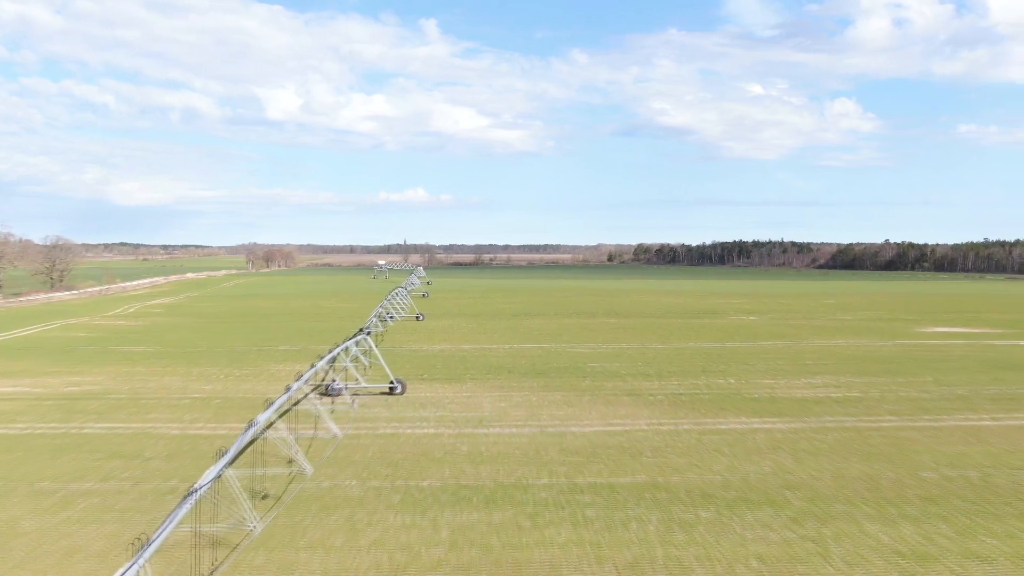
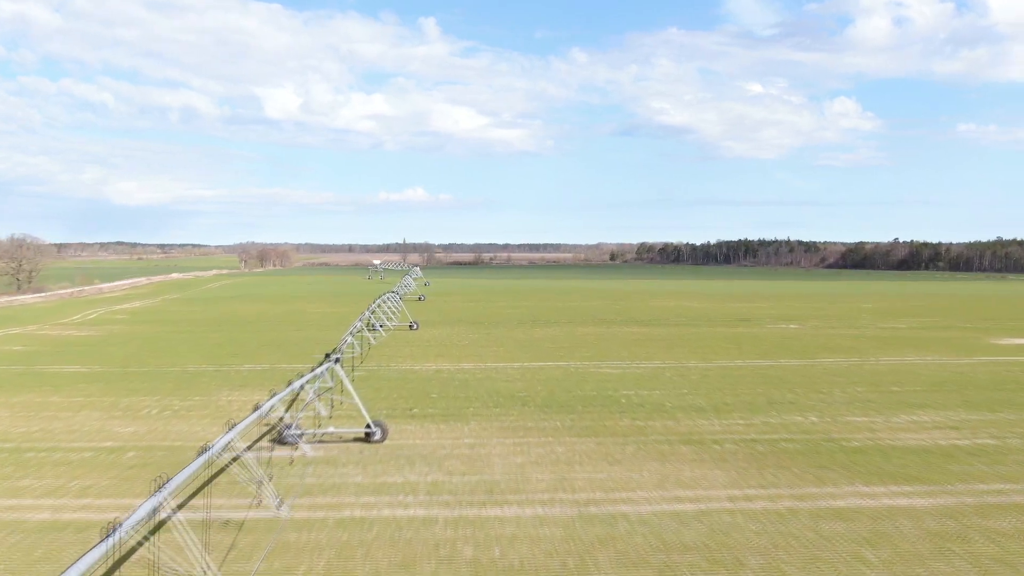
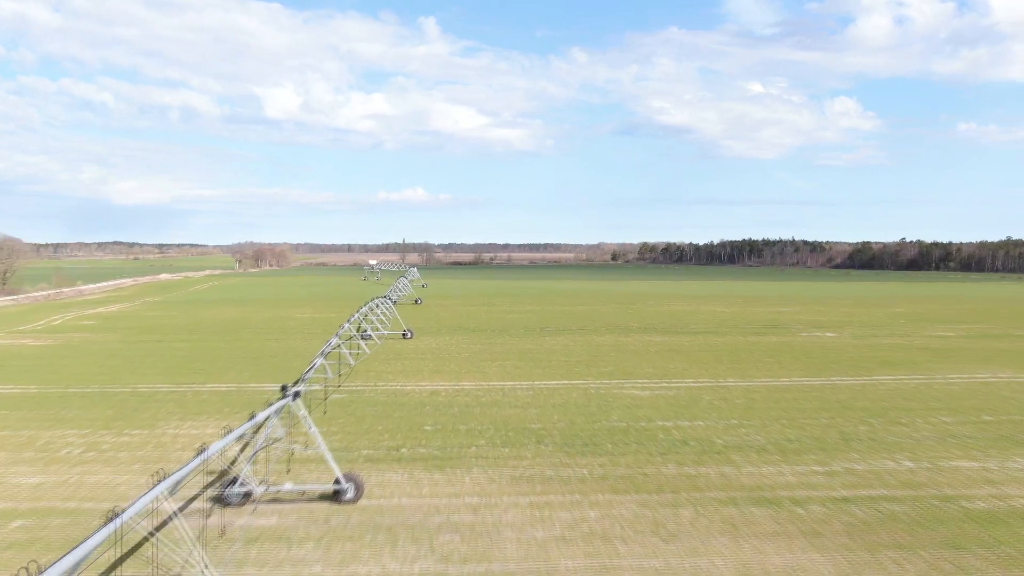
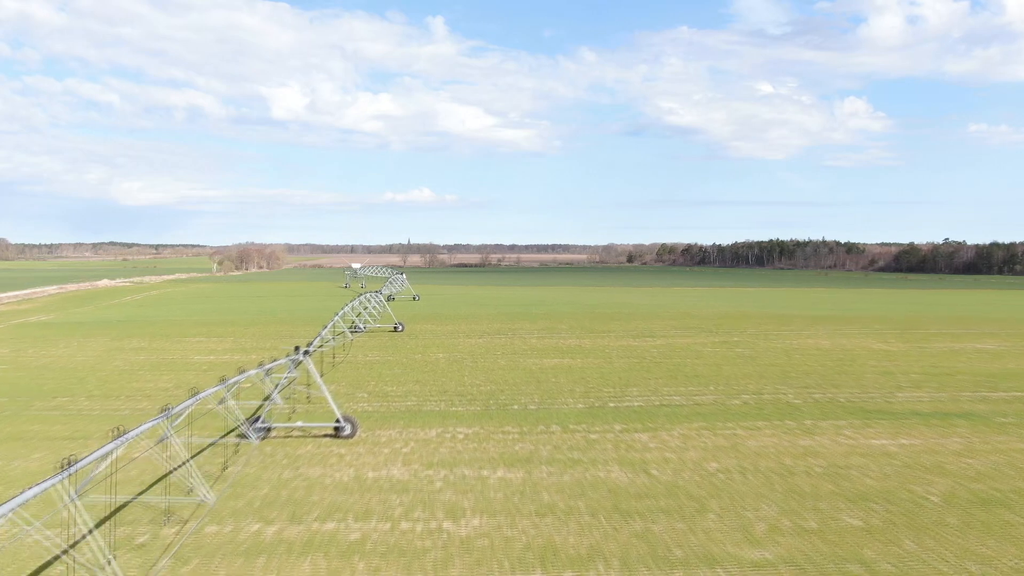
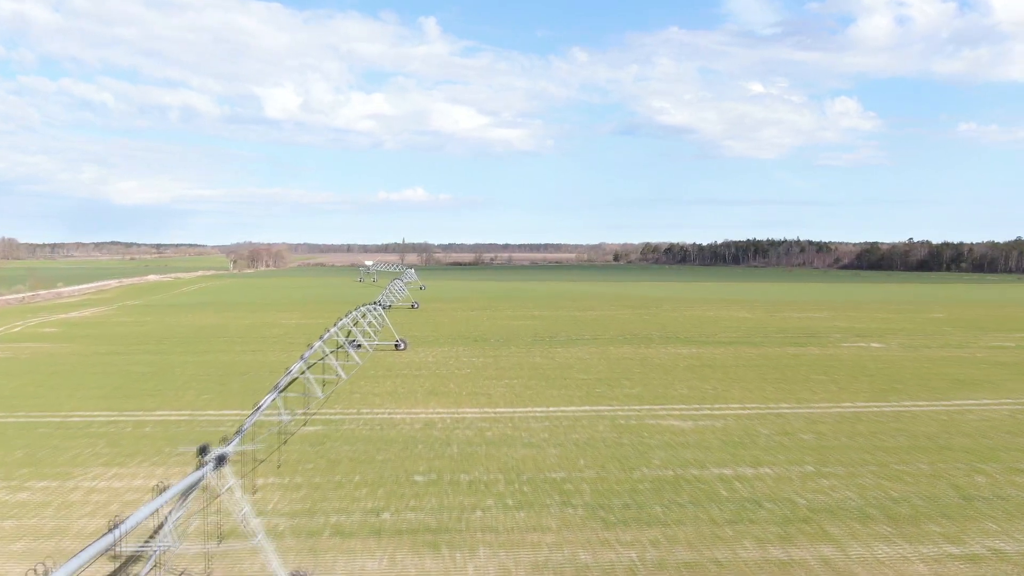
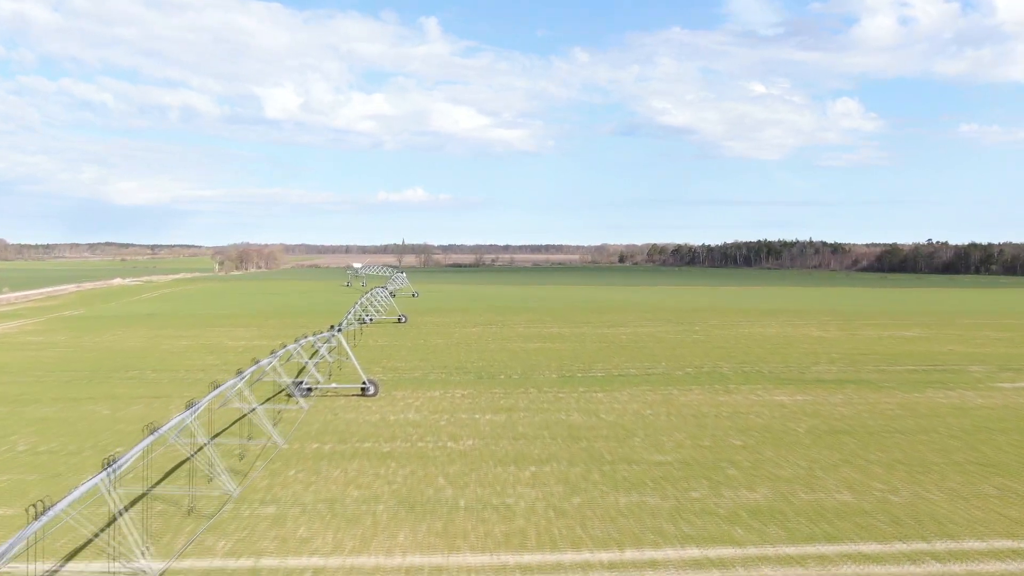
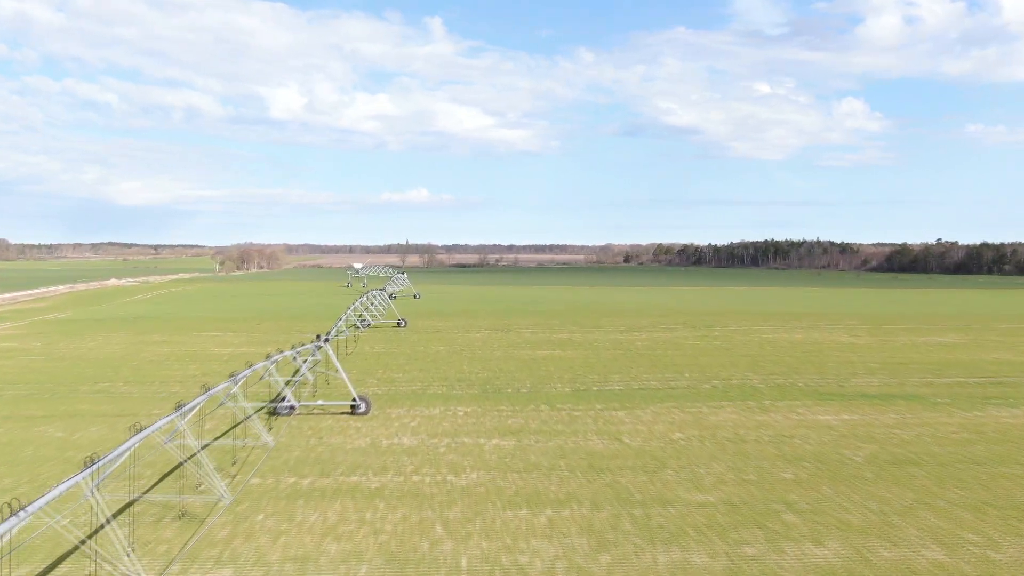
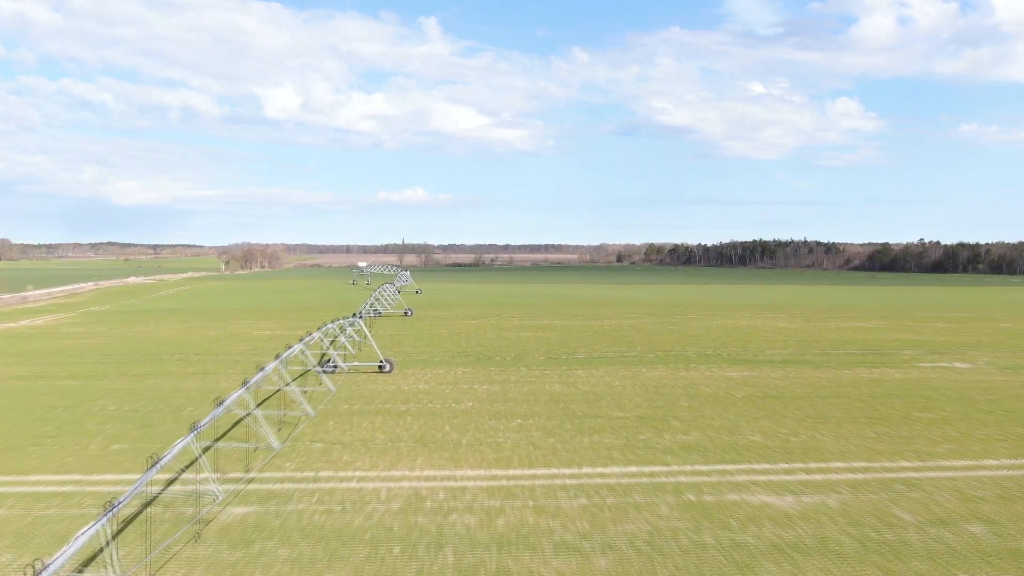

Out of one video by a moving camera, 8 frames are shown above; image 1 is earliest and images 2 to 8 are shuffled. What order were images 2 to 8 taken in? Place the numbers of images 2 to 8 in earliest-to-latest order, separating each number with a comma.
2, 3, 5, 8, 6, 7, 4
